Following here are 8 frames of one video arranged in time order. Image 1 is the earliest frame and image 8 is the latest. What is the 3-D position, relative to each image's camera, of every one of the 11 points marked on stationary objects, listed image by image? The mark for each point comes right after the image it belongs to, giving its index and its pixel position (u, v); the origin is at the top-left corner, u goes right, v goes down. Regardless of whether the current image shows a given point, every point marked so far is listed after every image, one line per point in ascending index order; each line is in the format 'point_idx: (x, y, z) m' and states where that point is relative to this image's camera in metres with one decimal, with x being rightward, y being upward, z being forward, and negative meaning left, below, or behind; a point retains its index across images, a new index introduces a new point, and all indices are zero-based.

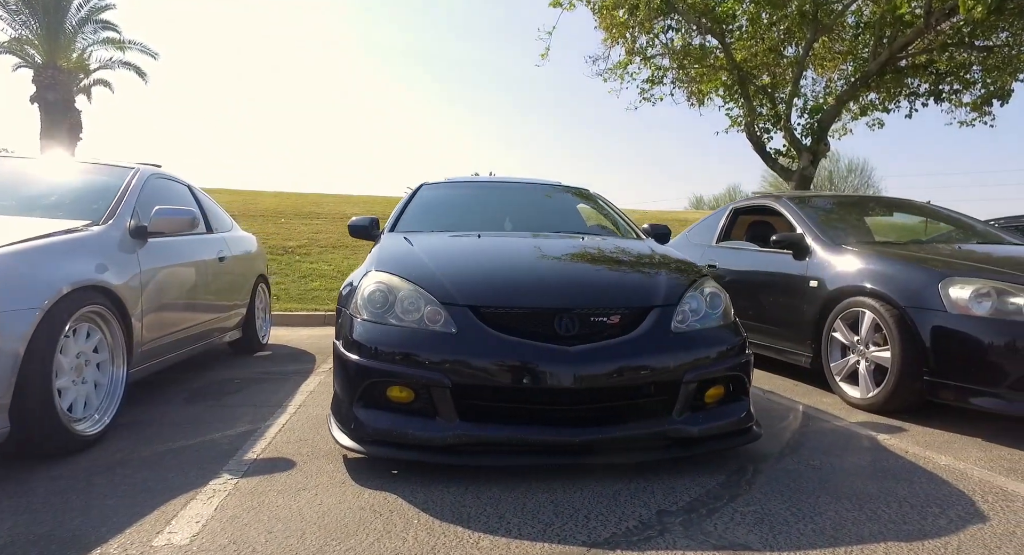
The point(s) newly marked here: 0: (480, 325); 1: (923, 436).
0: (-0.1, -0.2, +2.3) m
1: (+2.2, -0.8, +2.9) m
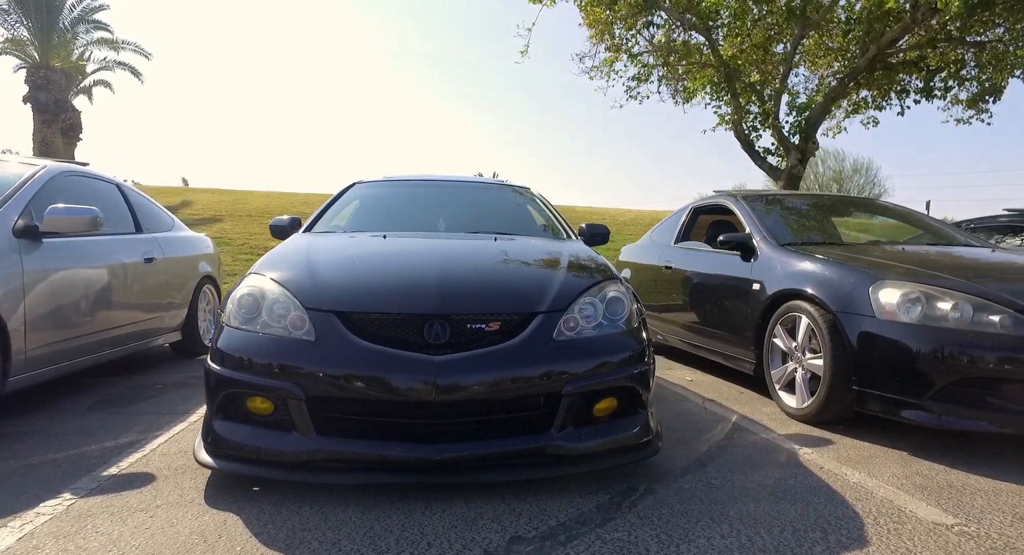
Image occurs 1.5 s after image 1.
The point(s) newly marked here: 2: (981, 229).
0: (-0.6, -0.2, +2.2) m
1: (+1.7, -0.9, +2.8) m
2: (+5.4, +0.6, +6.4) m
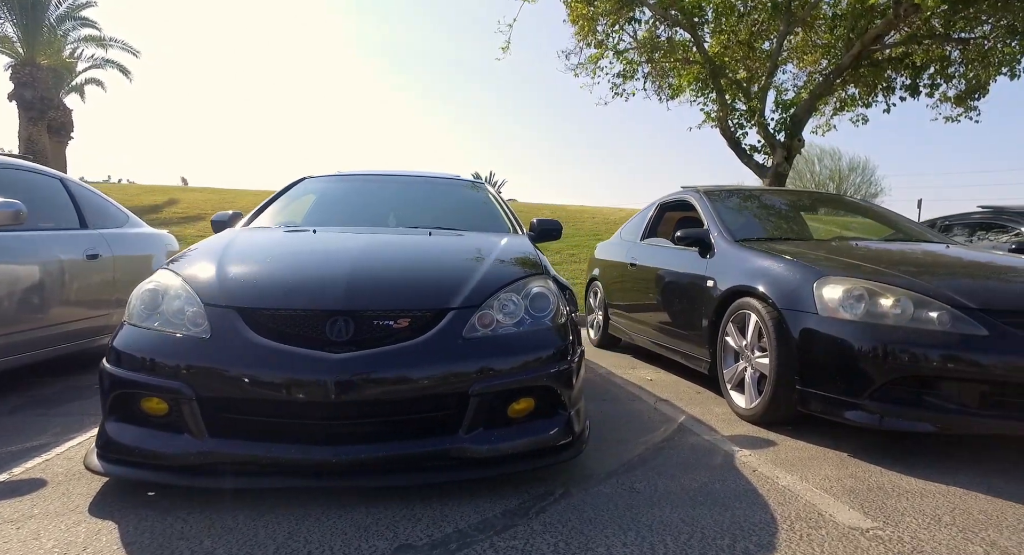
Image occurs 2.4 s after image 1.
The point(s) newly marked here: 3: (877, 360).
0: (-1.0, -0.2, +2.1) m
1: (+1.3, -0.8, +2.7) m
2: (+5.0, +0.6, +6.3) m
3: (+1.7, -0.4, +2.6) m
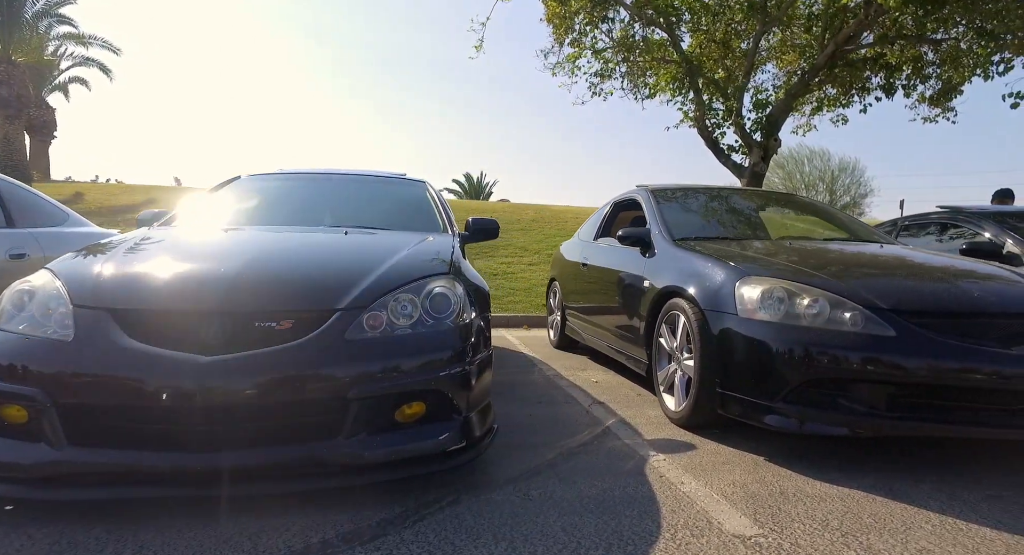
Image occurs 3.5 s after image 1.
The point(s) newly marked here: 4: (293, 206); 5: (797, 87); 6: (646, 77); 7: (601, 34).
0: (-1.4, -0.2, +2.0) m
1: (+0.9, -0.8, +2.6) m
2: (+4.5, +0.6, +6.3) m
3: (+1.2, -0.4, +2.5) m
4: (-1.6, +0.5, +4.1) m
5: (+6.0, +4.0, +11.8) m
6: (+3.1, +4.7, +13.0) m
7: (+1.9, +5.2, +12.0) m
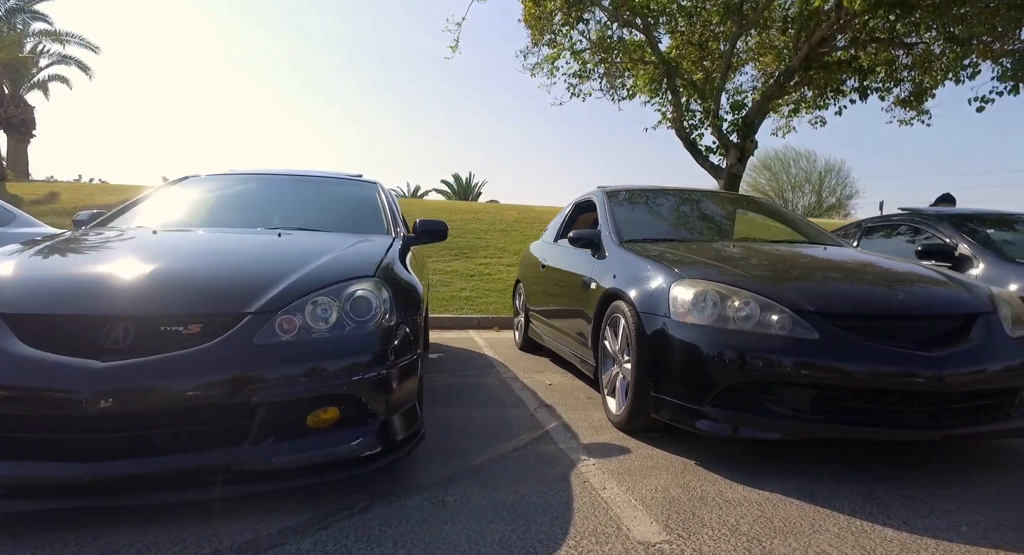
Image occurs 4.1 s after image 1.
0: (-1.7, -0.2, +1.9) m
1: (+0.6, -0.9, +2.6) m
2: (+4.1, +0.6, +6.3) m
3: (+0.9, -0.4, +2.5) m
4: (-2.0, +0.5, +4.1) m
5: (+5.5, +4.0, +11.9) m
6: (+2.6, +4.7, +13.0) m
7: (+1.4, +5.2, +12.0) m
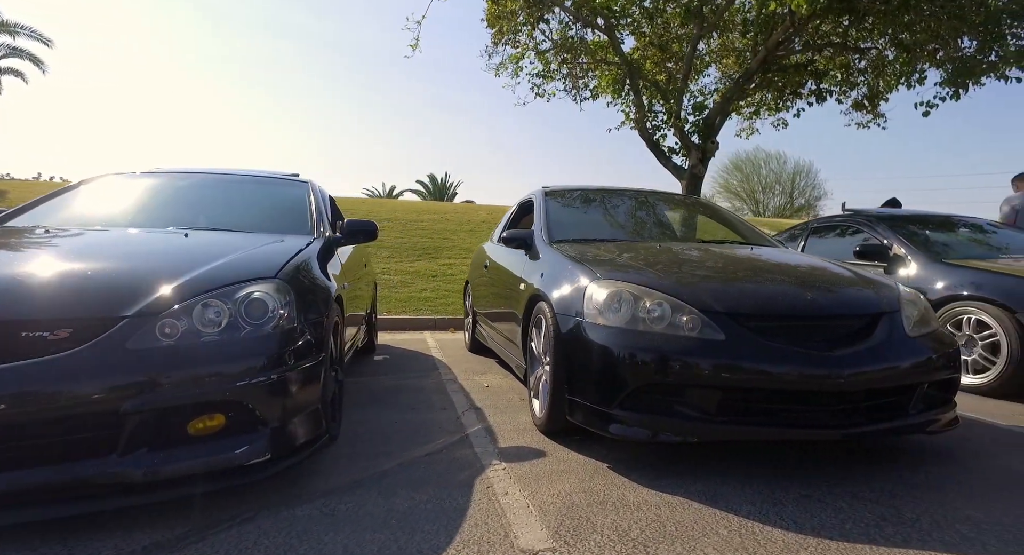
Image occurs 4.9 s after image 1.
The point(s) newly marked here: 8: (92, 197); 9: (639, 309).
0: (-2.1, -0.2, +1.8) m
1: (+0.2, -0.9, +2.6) m
2: (+3.6, +0.6, +6.4) m
3: (+0.5, -0.4, +2.5) m
4: (-2.5, +0.5, +3.9) m
5: (+4.7, +4.0, +12.0) m
6: (+1.8, +4.7, +13.1) m
7: (+0.6, +5.2, +12.0) m
8: (-2.9, +0.5, +3.9) m
9: (+0.6, -0.1, +2.5) m
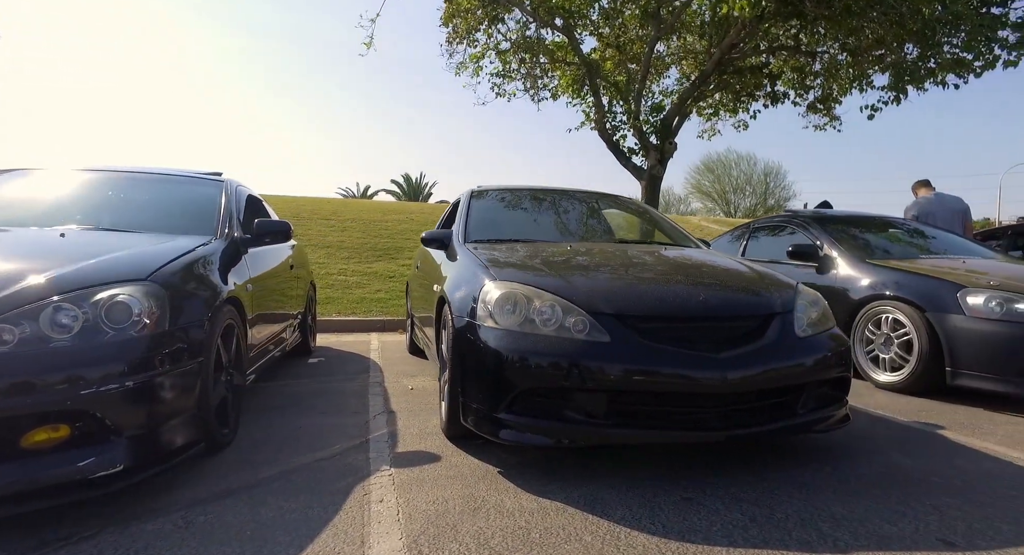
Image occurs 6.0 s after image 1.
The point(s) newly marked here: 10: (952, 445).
0: (-2.6, -0.2, +1.7) m
1: (-0.3, -0.9, +2.5) m
2: (+2.9, +0.6, +6.5) m
3: (0.0, -0.4, +2.4) m
4: (-3.0, +0.5, +3.8) m
5: (+3.8, +4.0, +12.2) m
6: (+0.8, +4.7, +13.1) m
7: (-0.3, +5.2, +11.9) m
8: (-3.4, +0.5, +3.7) m
9: (+0.1, -0.1, +2.5) m
10: (+2.2, -0.9, +2.8) m
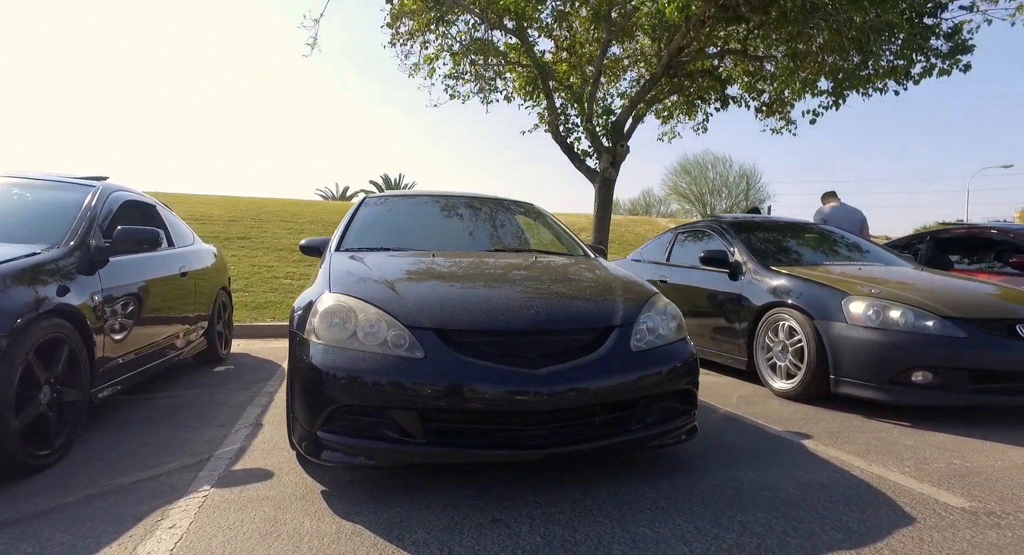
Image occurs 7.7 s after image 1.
0: (-3.3, -0.3, +1.5) m
1: (-1.1, -0.9, +2.4) m
2: (+2.0, +0.5, +6.5) m
3: (-0.7, -0.4, +2.3) m
4: (-3.8, +0.4, +3.6) m
5: (+2.8, +3.9, +12.2) m
6: (-0.2, +4.6, +13.0) m
7: (-1.3, +5.1, +11.8) m
8: (-4.2, +0.5, +3.5) m
9: (-0.7, -0.2, +2.4) m
10: (+1.5, -0.9, +2.8) m
